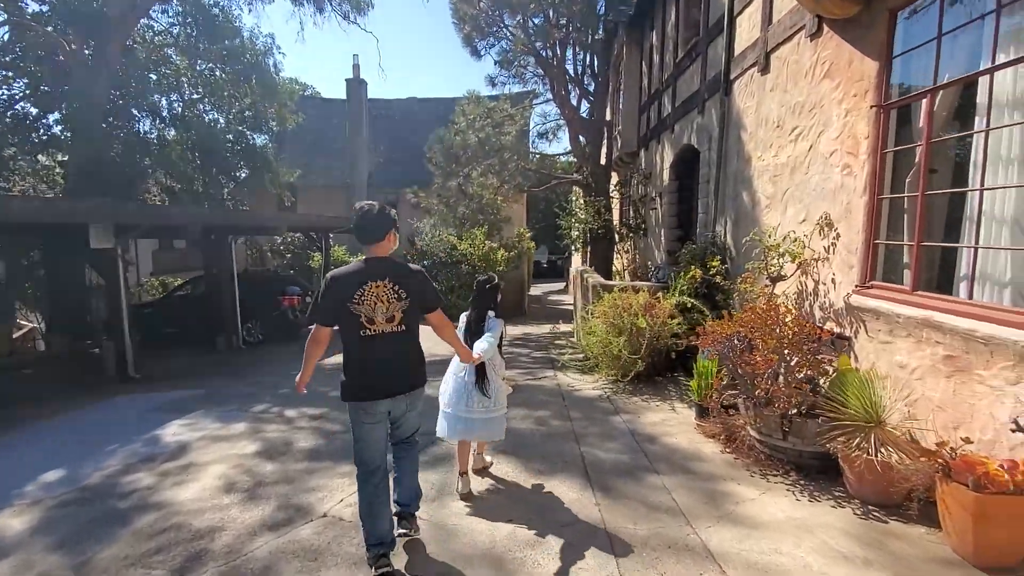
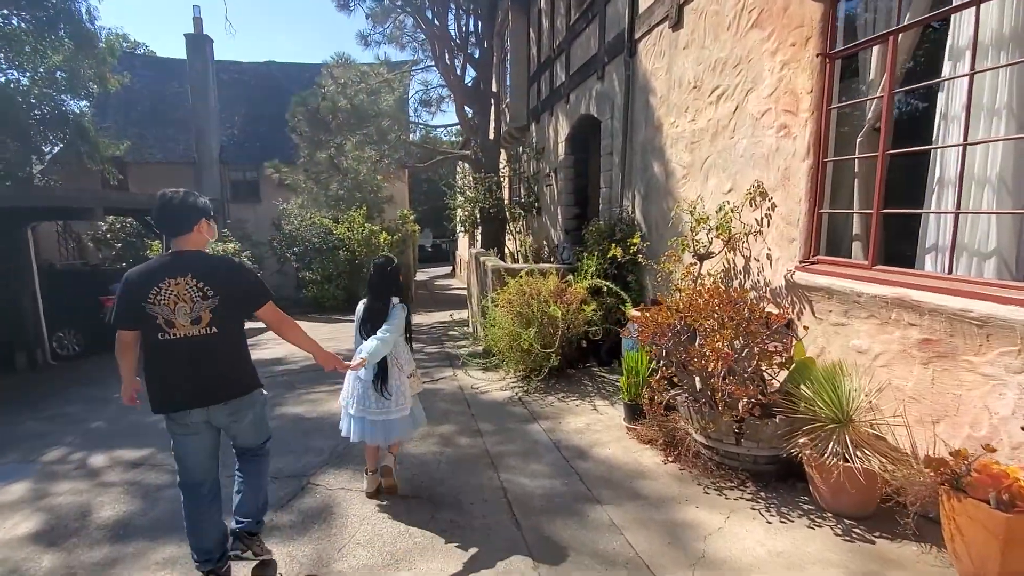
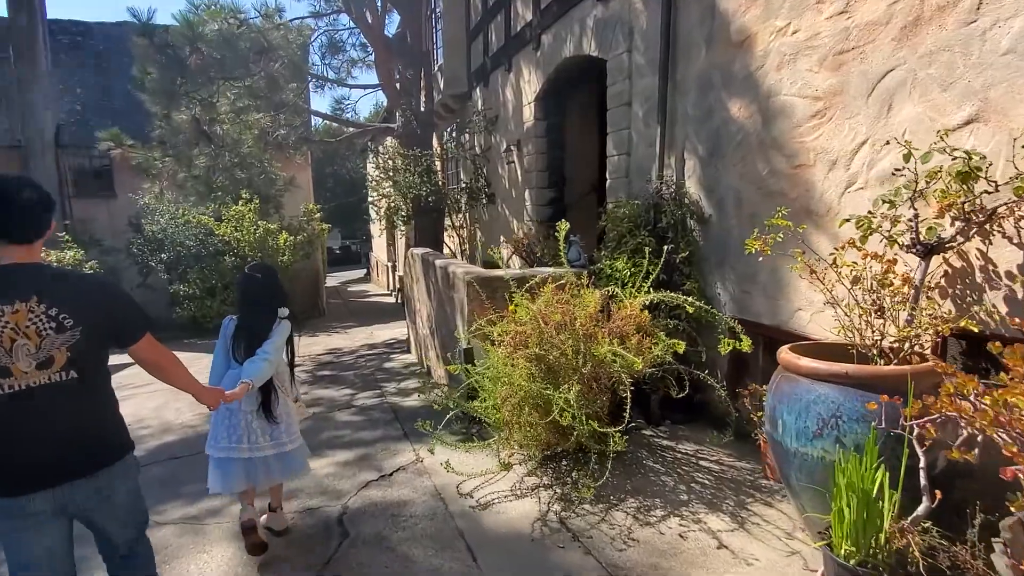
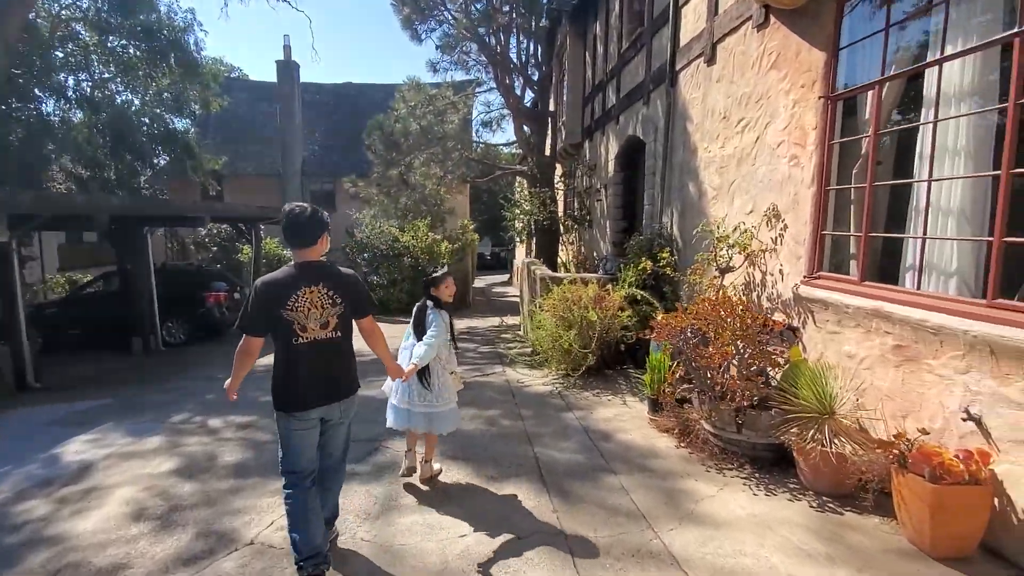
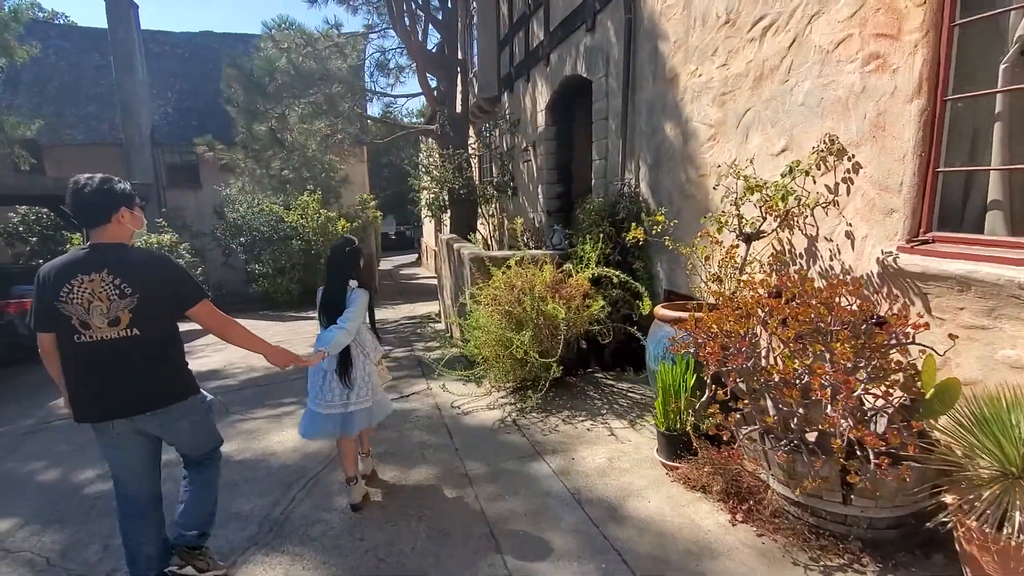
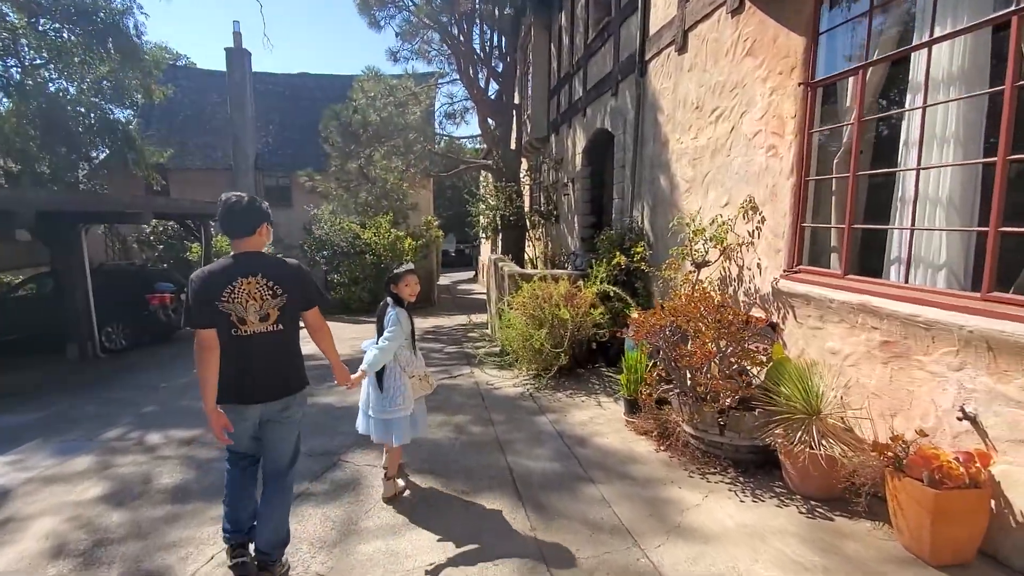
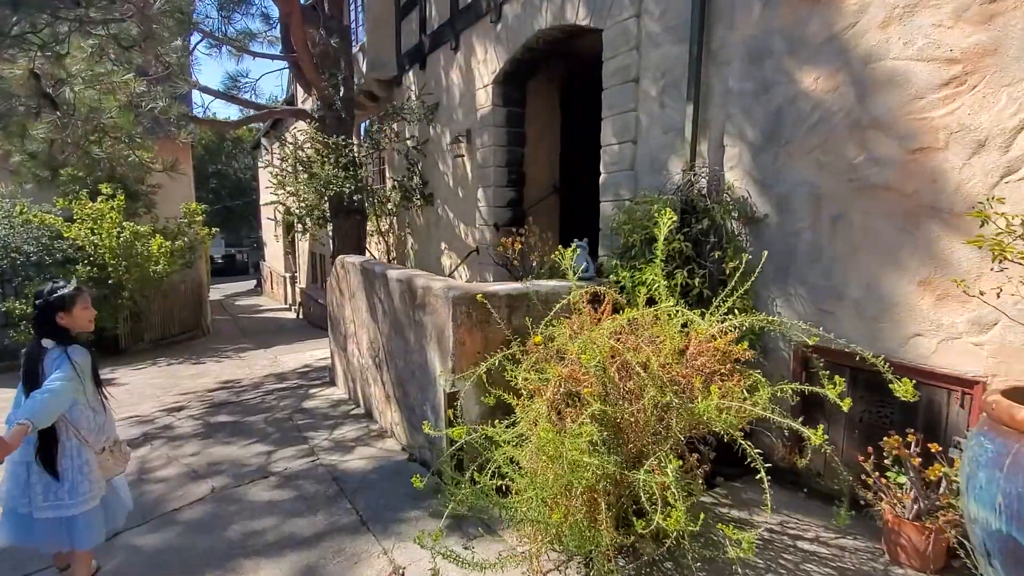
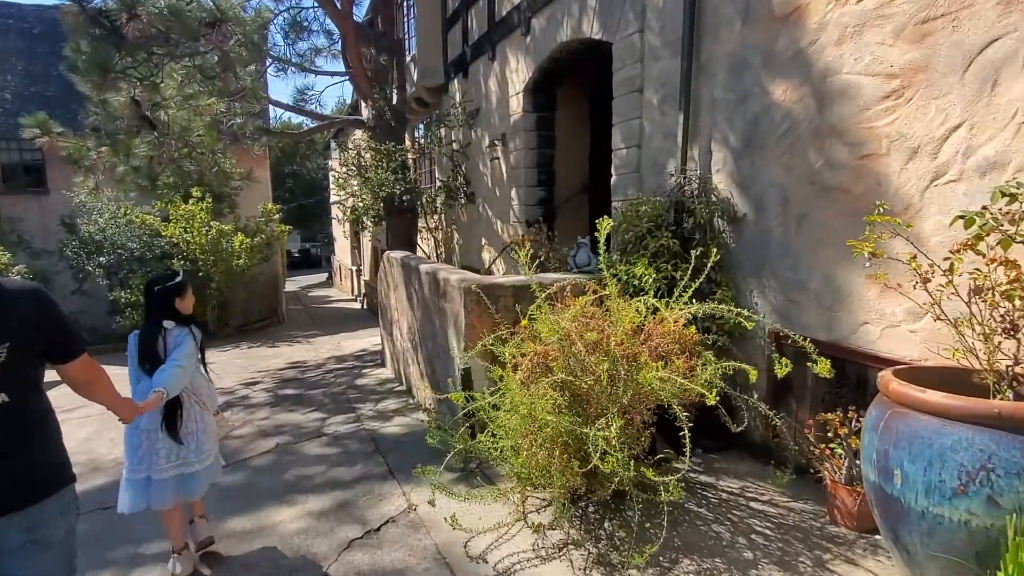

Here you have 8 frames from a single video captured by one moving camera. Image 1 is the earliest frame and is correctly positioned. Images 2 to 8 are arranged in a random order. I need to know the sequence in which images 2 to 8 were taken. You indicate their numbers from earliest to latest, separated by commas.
4, 6, 2, 5, 3, 8, 7
